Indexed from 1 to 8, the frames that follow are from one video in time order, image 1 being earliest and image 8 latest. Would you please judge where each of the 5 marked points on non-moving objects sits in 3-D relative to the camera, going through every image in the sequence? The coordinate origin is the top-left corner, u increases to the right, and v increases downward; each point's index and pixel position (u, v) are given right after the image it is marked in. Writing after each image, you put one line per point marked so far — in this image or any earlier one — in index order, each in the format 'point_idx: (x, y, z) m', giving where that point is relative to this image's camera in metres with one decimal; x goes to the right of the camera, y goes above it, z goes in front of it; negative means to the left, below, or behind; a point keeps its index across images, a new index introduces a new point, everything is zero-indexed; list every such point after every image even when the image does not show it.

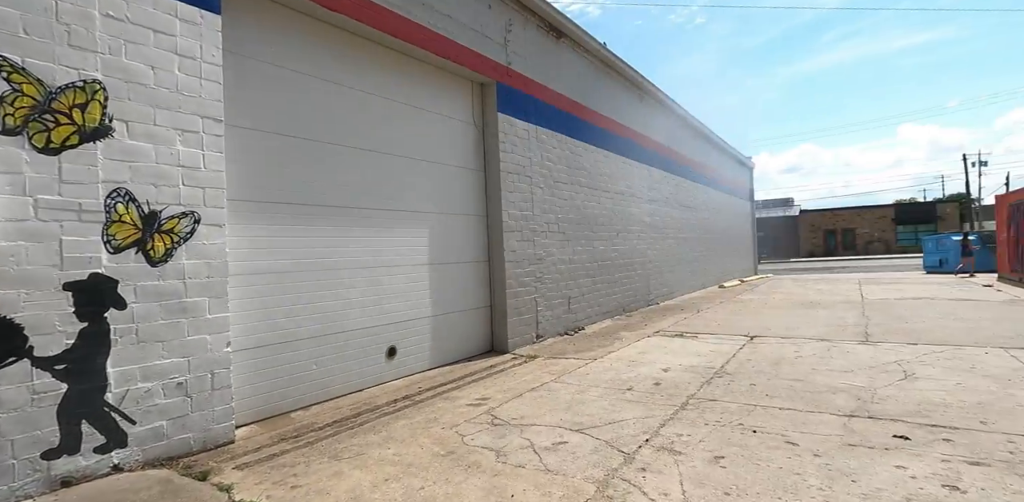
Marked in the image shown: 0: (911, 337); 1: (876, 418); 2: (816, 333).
0: (+5.9, -1.3, +6.8) m
1: (+3.5, -1.6, +4.5) m
2: (+5.1, -1.4, +7.9) m
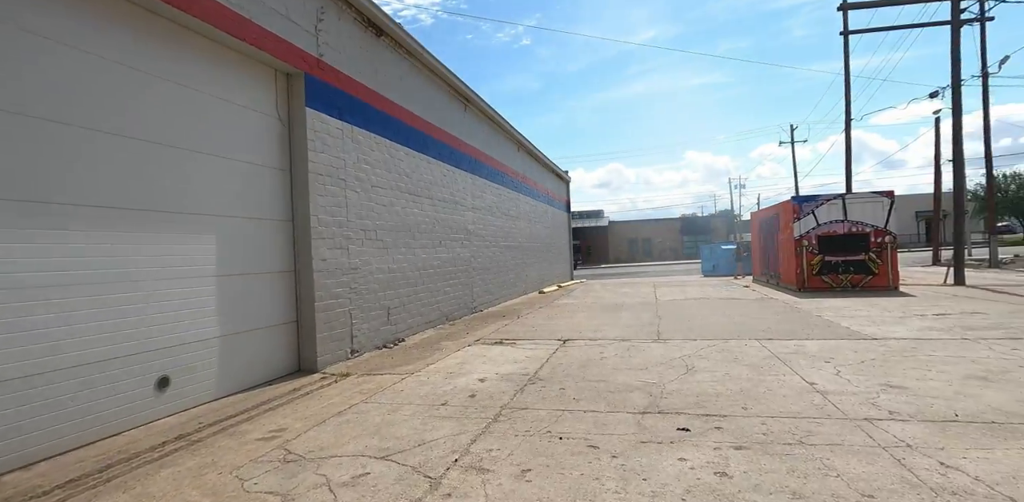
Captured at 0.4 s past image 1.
0: (+2.9, -1.3, +7.6) m
1: (+1.5, -1.6, +4.6) m
2: (+1.9, -1.5, +8.4) m
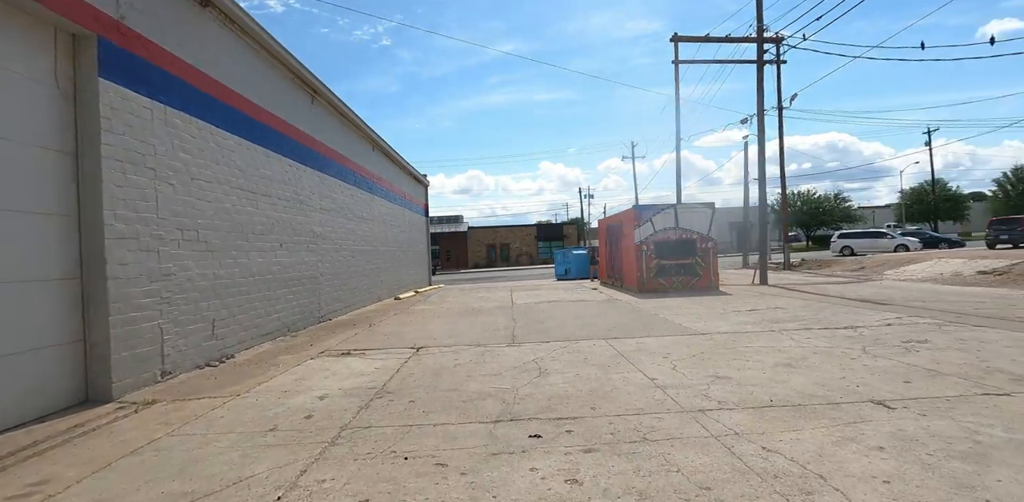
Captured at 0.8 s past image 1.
0: (+0.5, -1.4, +7.6) m
1: (0.0, -1.6, +4.3) m
2: (-0.7, -1.5, +8.1) m
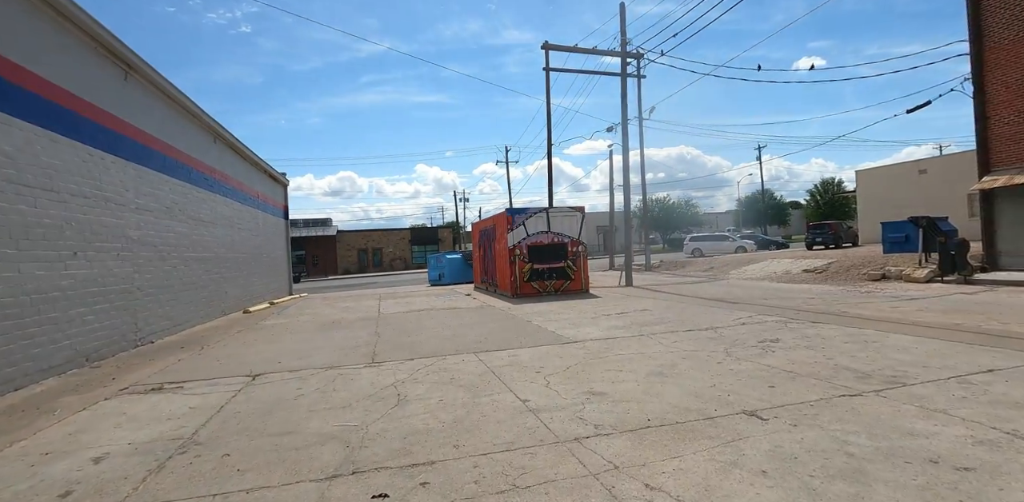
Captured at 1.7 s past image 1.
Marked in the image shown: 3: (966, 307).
0: (-1.5, -1.5, +6.8) m
1: (-1.1, -1.6, +3.4) m
2: (-2.8, -1.6, +6.9) m
3: (+7.9, -1.0, +8.0) m
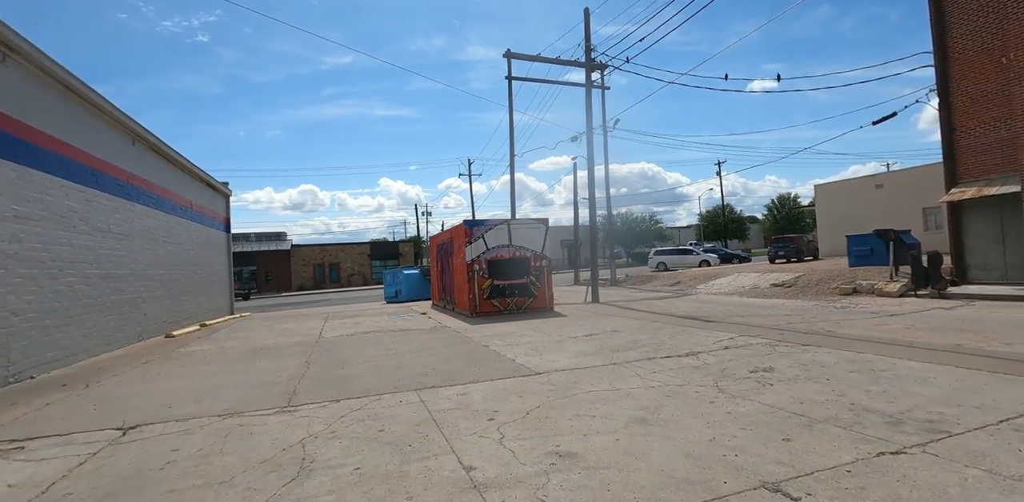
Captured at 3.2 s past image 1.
0: (-2.1, -1.7, +5.6) m
1: (-1.5, -1.7, +2.2) m
2: (-3.4, -1.8, +5.6) m
3: (+7.2, -1.2, +7.5) m
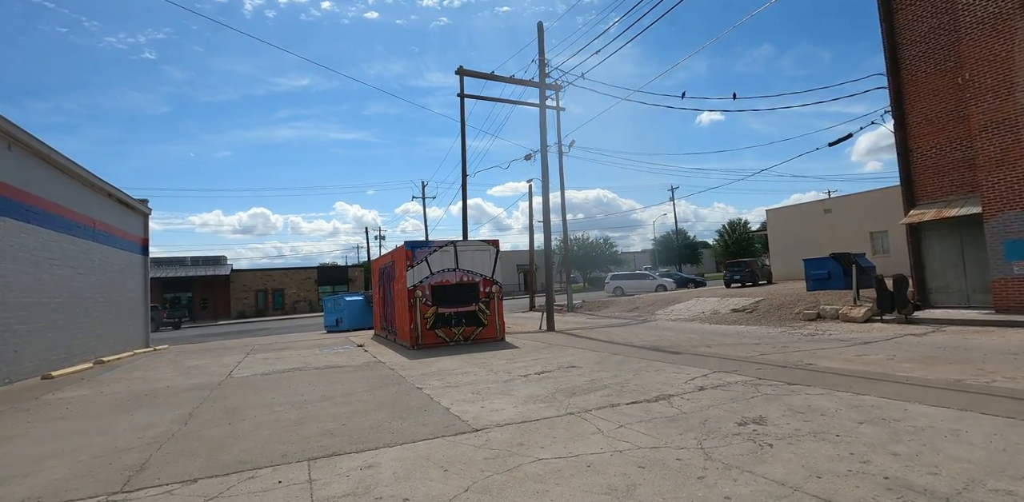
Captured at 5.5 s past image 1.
0: (-2.7, -1.9, +4.1) m
1: (-1.9, -1.7, +0.9) m
2: (-4.0, -2.0, +4.0) m
3: (+6.4, -1.5, +6.9) m
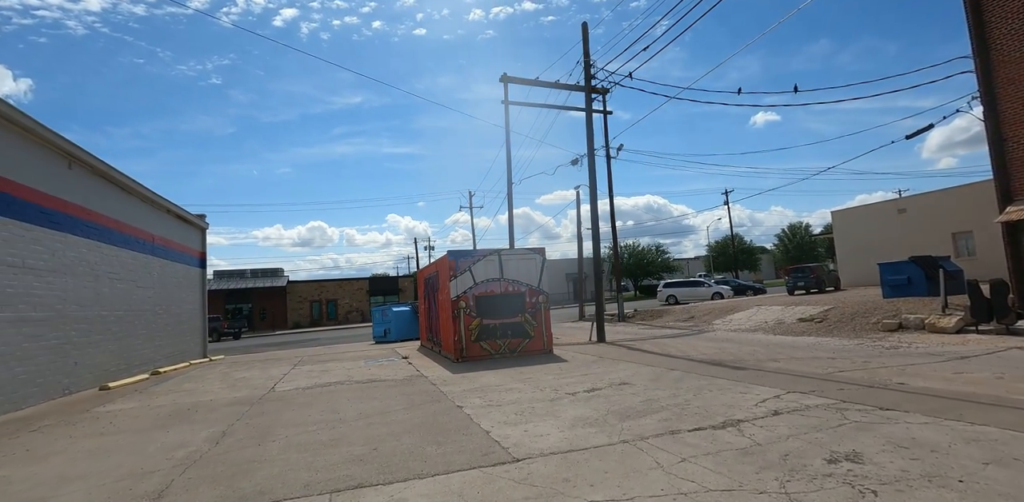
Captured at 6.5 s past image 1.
0: (-2.3, -2.0, +3.9) m
1: (-1.8, -1.8, +0.6) m
2: (-3.6, -2.1, +3.9) m
3: (+6.9, -1.5, +5.8) m
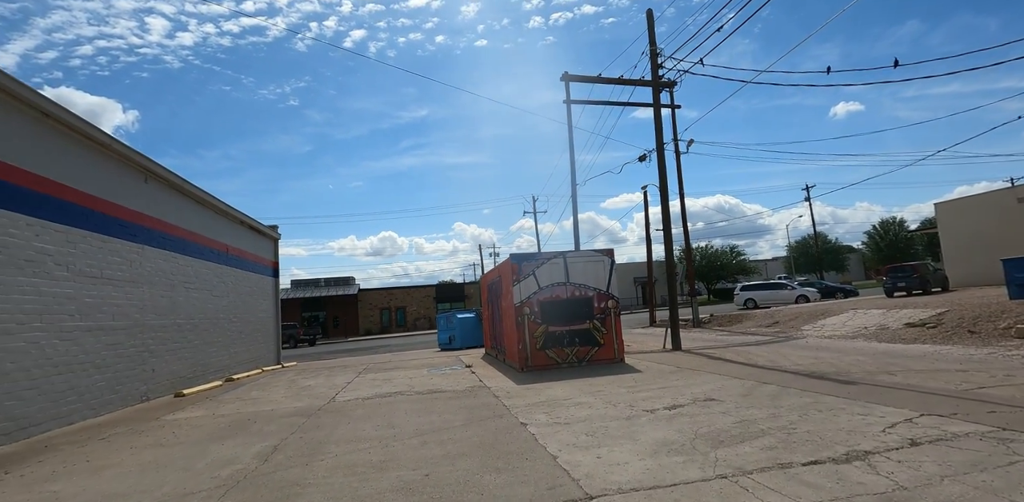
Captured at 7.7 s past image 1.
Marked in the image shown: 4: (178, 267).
0: (-1.8, -2.0, +3.6) m
1: (-1.7, -1.8, +0.2) m
2: (-3.1, -2.2, +3.8) m
3: (+7.6, -1.4, +4.2) m
4: (-7.8, -0.4, +11.1) m
